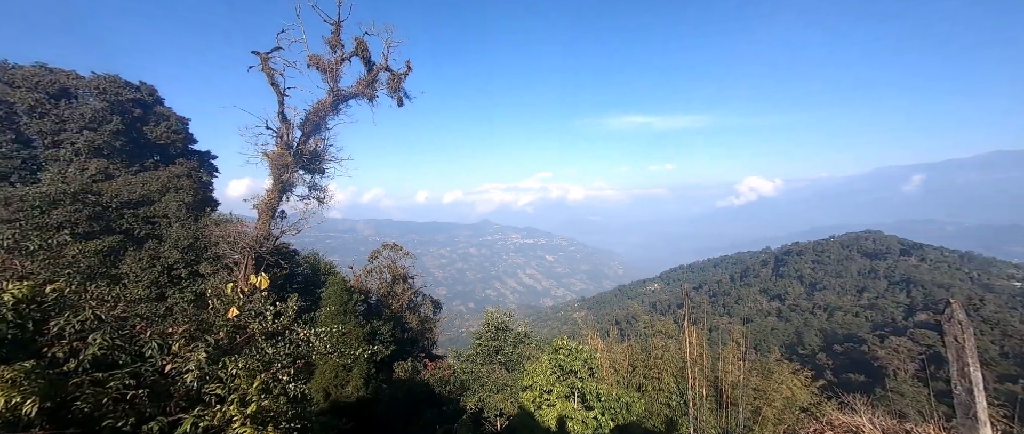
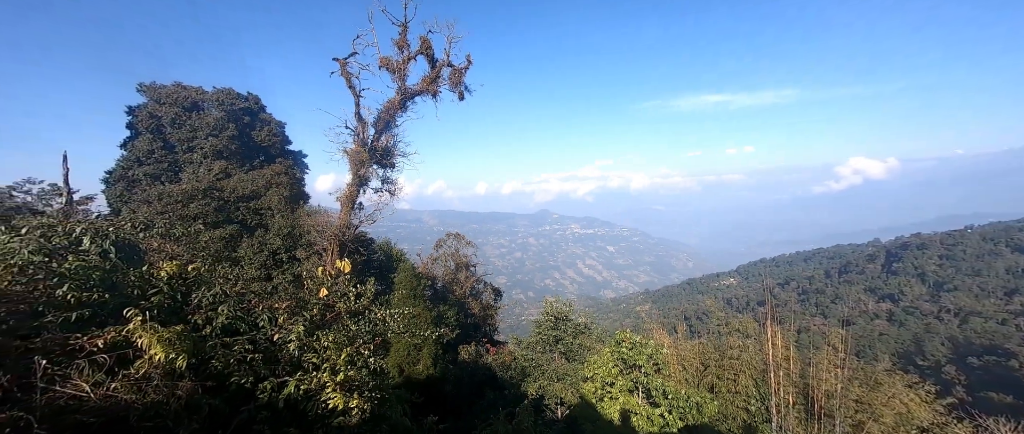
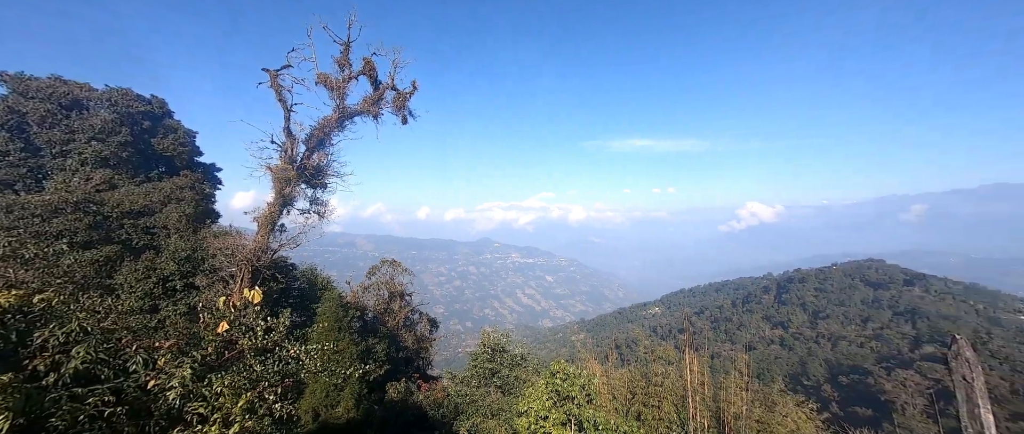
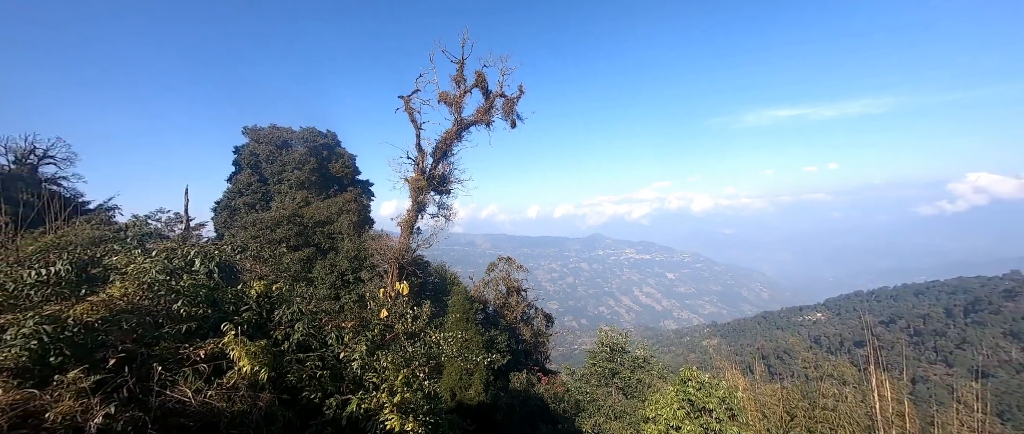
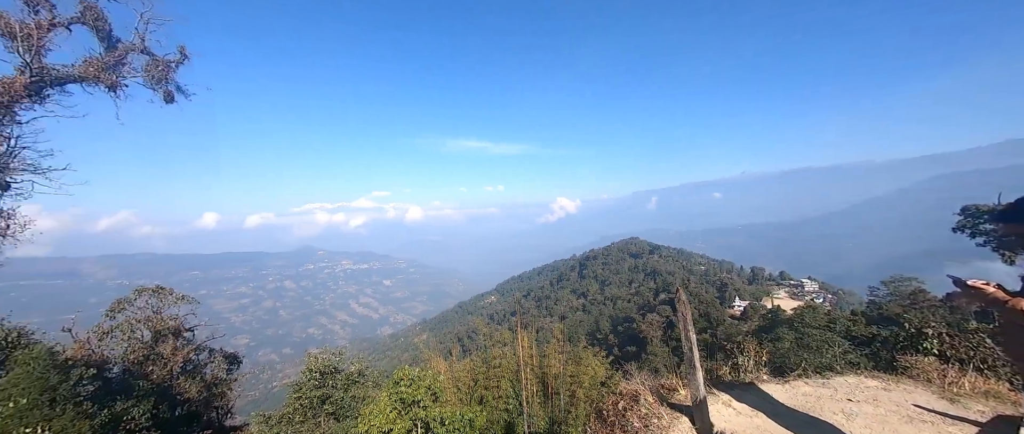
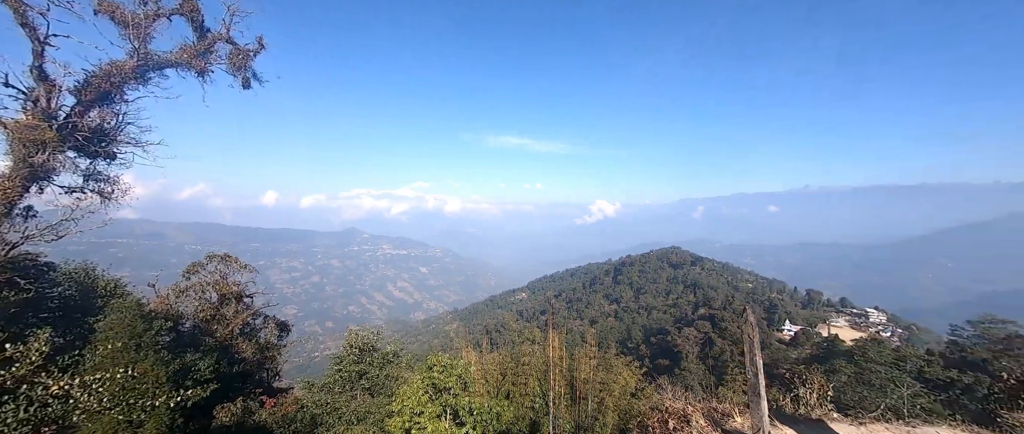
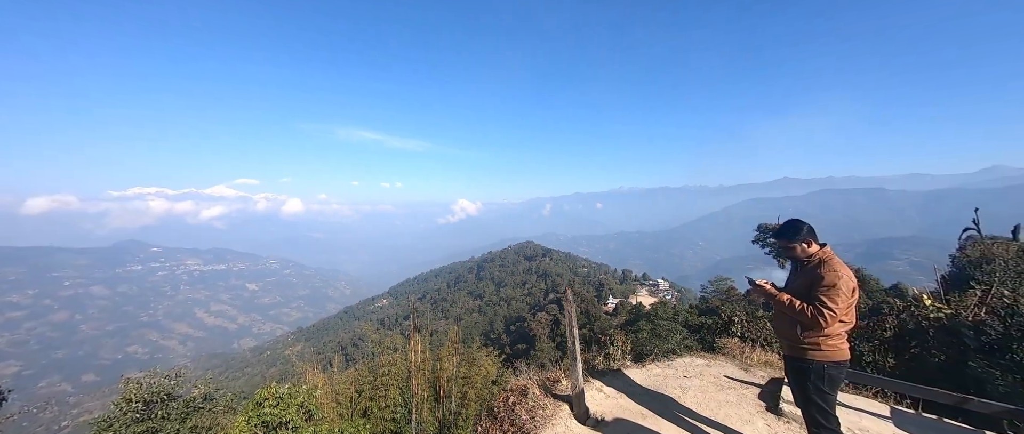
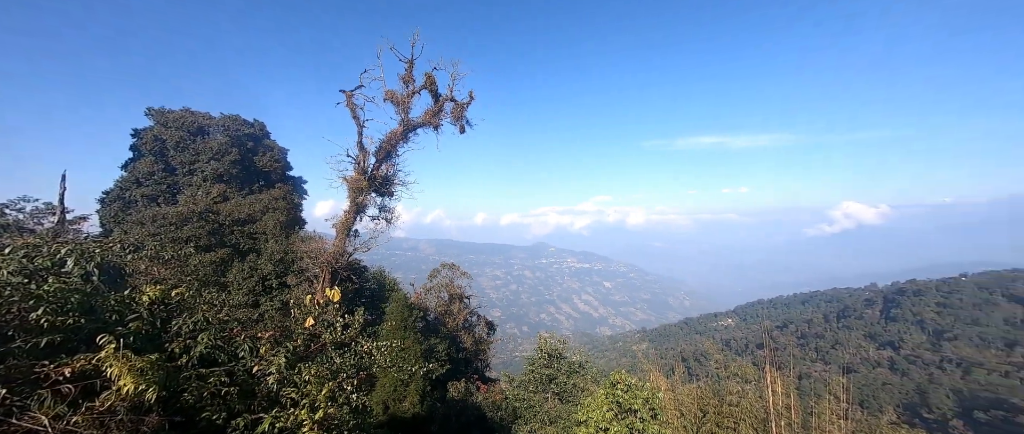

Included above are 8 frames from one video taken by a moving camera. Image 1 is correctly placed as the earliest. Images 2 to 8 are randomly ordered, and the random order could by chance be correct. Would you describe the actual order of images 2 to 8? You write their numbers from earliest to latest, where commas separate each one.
2, 4, 8, 3, 6, 7, 5
